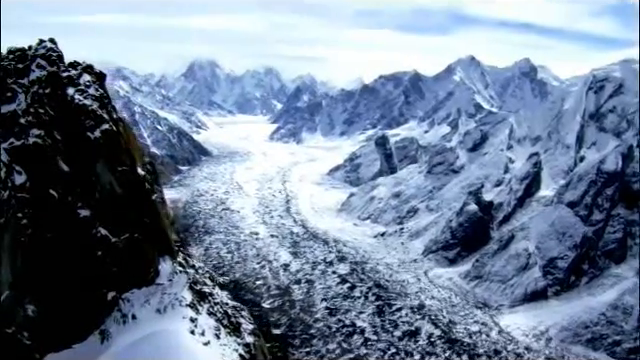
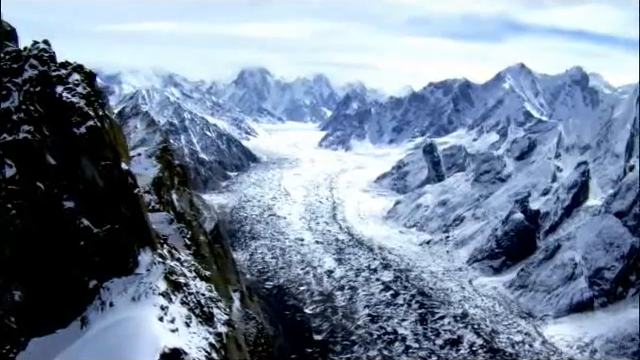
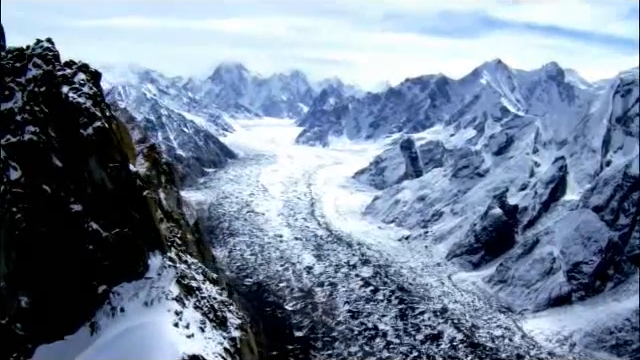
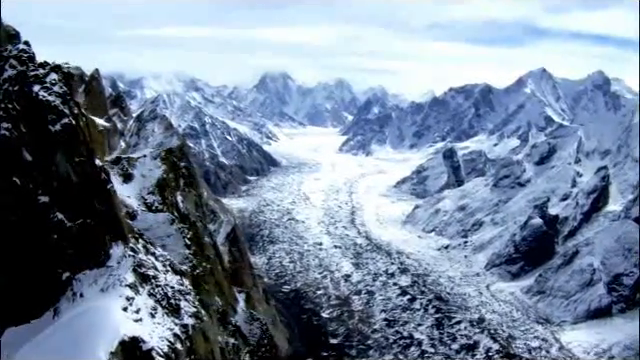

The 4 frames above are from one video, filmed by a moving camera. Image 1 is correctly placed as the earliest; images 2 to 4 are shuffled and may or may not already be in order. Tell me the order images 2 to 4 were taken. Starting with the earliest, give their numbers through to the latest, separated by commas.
3, 2, 4
